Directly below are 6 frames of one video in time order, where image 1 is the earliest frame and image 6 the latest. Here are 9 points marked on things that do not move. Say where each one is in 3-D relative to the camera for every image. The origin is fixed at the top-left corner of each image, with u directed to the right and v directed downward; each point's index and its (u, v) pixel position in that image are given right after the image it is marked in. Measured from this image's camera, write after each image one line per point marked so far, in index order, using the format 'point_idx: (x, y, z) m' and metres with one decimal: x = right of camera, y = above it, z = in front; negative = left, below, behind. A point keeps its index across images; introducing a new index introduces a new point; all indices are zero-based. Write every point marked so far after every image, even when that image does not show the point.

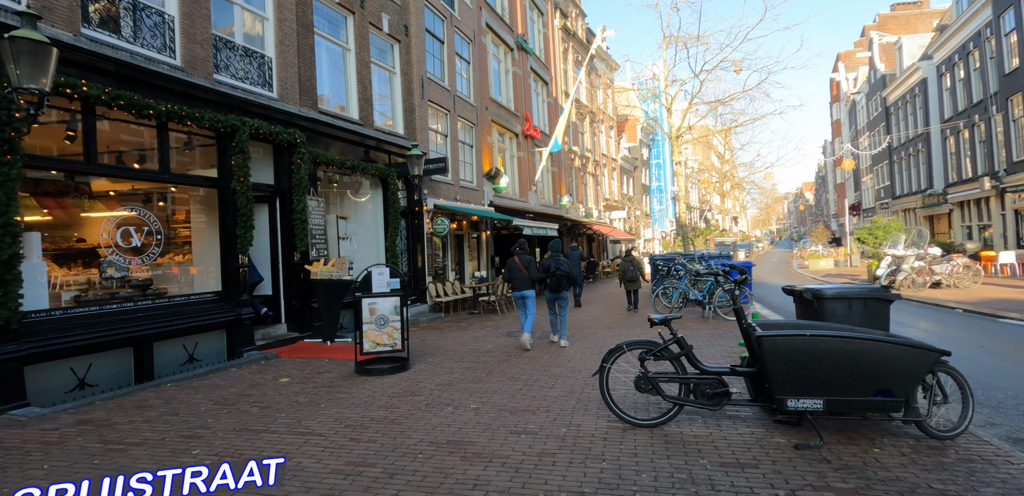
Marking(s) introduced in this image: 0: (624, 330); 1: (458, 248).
0: (+2.0, -1.5, +10.5) m
1: (-1.6, 0.0, +17.0) m
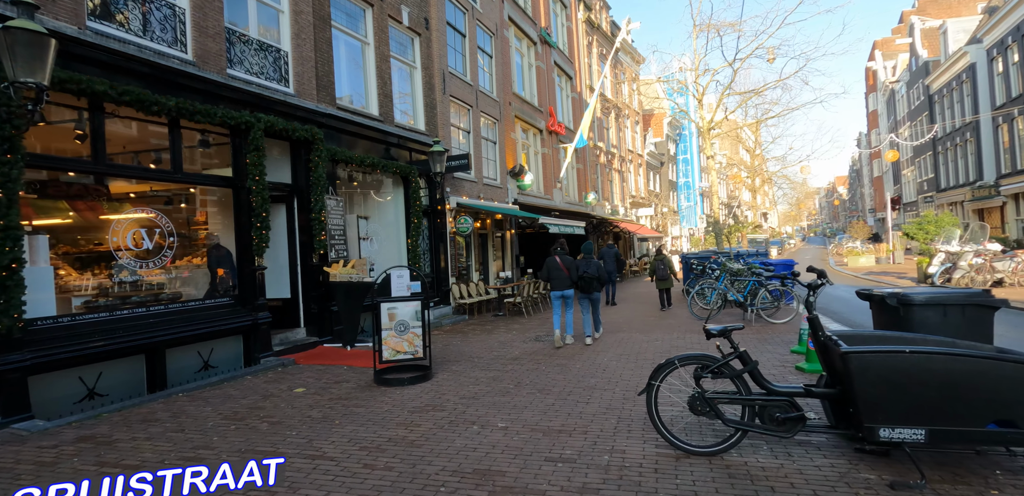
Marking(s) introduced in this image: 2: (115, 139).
0: (+2.5, -1.4, +9.8) m
1: (-0.9, 0.0, +16.6) m
2: (-4.9, +1.3, +7.2) m
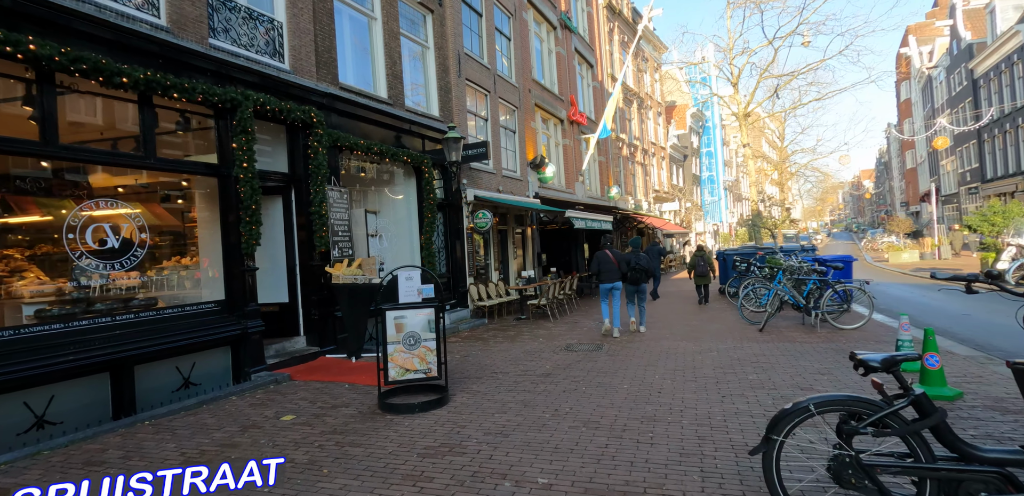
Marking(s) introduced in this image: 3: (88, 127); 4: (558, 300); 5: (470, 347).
0: (+2.9, -1.4, +8.6) m
1: (-0.3, +0.1, +15.3) m
2: (-4.6, +1.3, +6.1) m
3: (-4.5, +1.3, +6.1) m
4: (+1.0, -1.2, +13.0) m
5: (-0.7, -1.6, +9.1) m
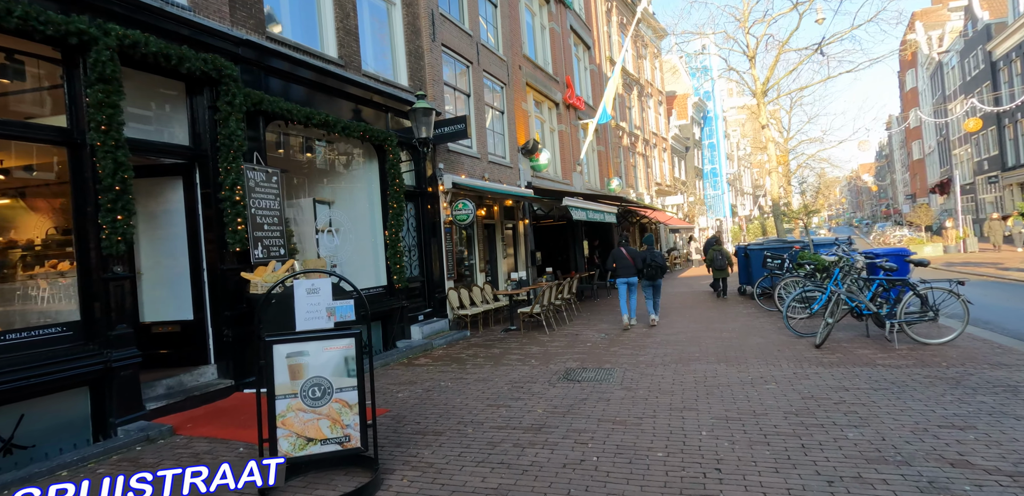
0: (+2.7, -1.3, +6.4) m
1: (-0.6, +0.1, +13.2) m
2: (-4.8, +1.3, +3.9) m
3: (-4.8, +1.3, +4.0) m
4: (+0.8, -1.1, +10.9) m
5: (-0.9, -1.5, +6.9) m
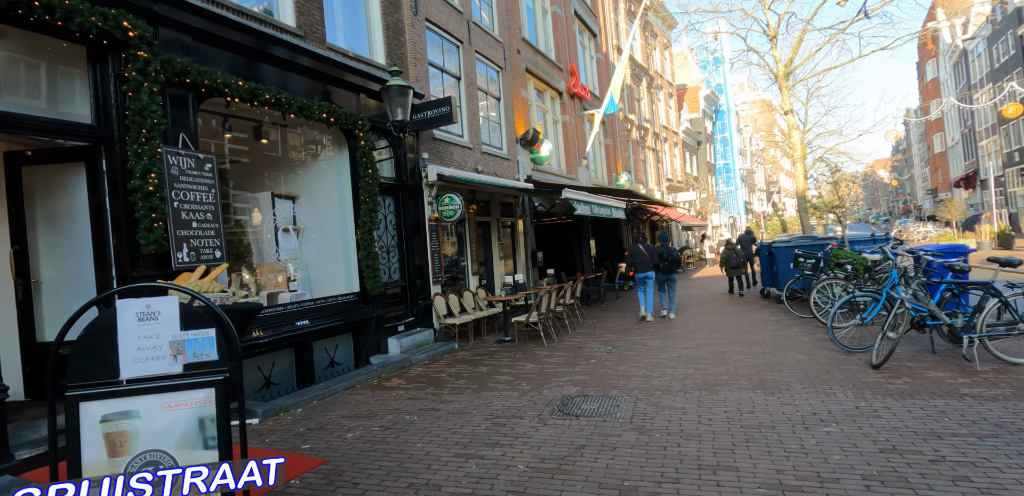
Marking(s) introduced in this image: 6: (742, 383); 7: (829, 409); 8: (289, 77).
0: (+2.5, -1.2, +5.1) m
1: (-0.6, +0.1, +11.9) m
2: (-5.0, +1.3, +2.8) m
3: (-5.0, +1.3, +2.8) m
4: (+0.7, -1.1, +9.6) m
5: (-1.0, -1.5, +5.7) m
6: (+2.2, -1.3, +5.4) m
7: (+2.5, -1.2, +4.5) m
8: (-2.8, +2.1, +7.1) m
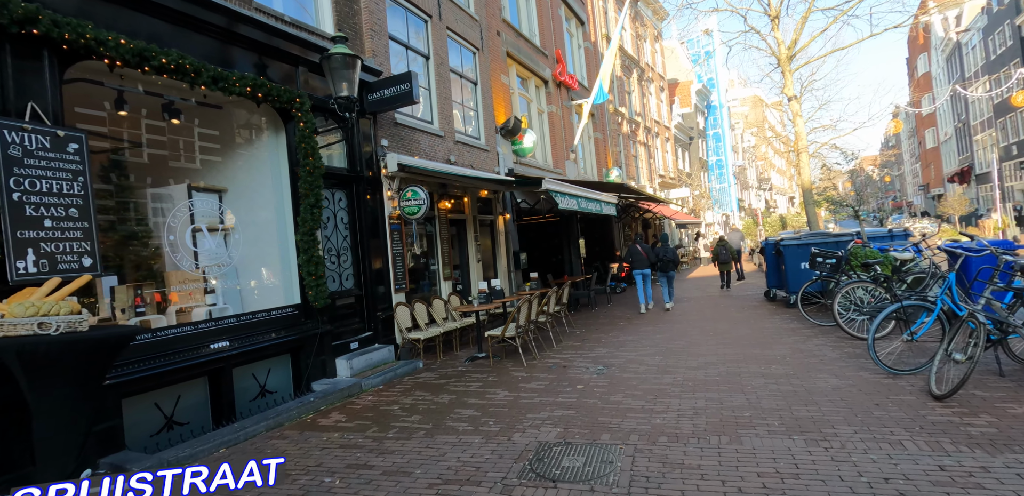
0: (+2.2, -1.2, +3.8) m
1: (-1.0, +0.1, +10.6) m
2: (-5.3, +1.2, +1.4) m
3: (-5.3, +1.2, +1.4) m
4: (+0.4, -1.1, +8.3) m
5: (-1.3, -1.5, +4.3) m
6: (+1.9, -1.3, +4.1) m
7: (+2.2, -1.2, +3.2) m
8: (-3.1, +2.1, +5.8) m
